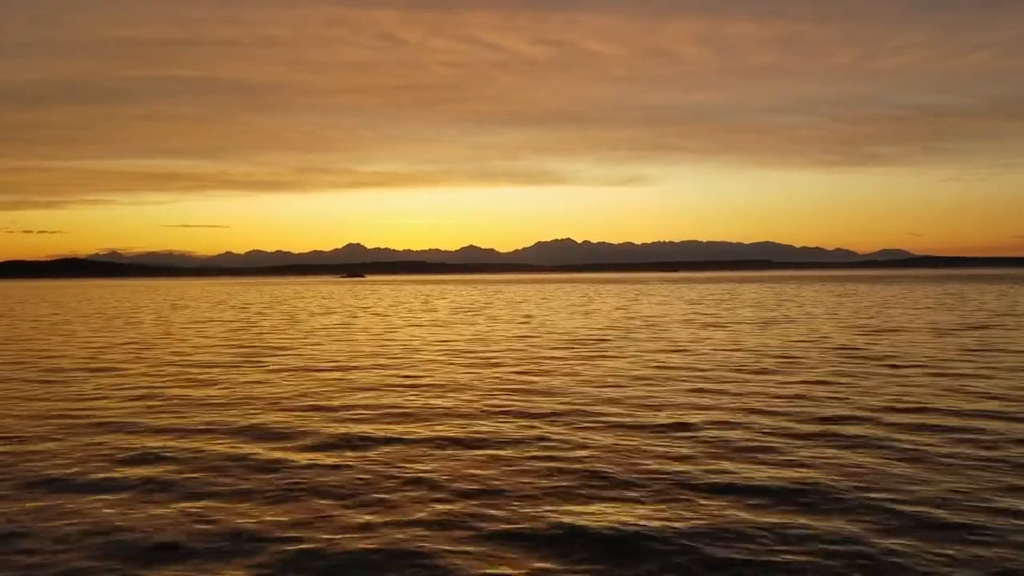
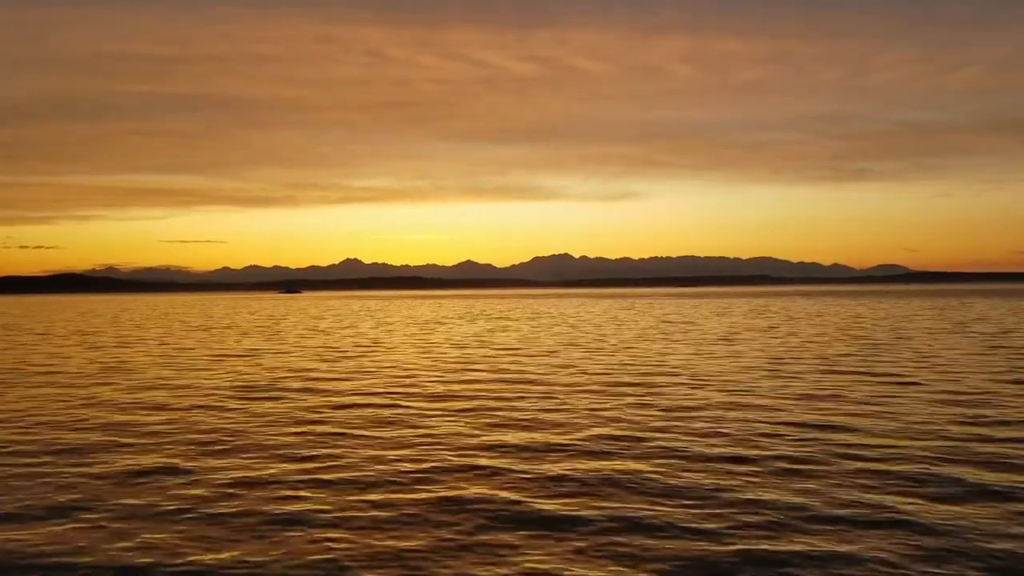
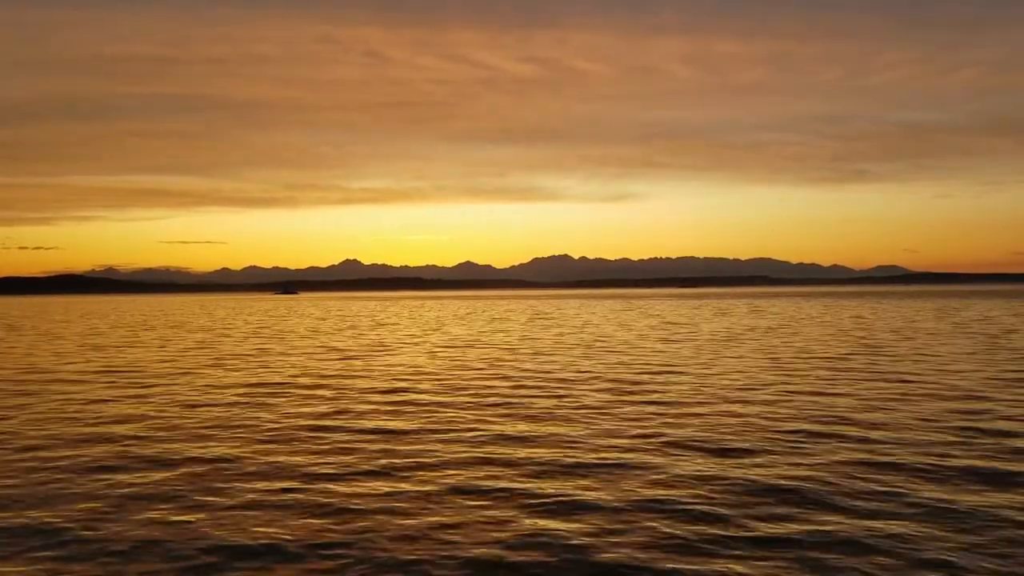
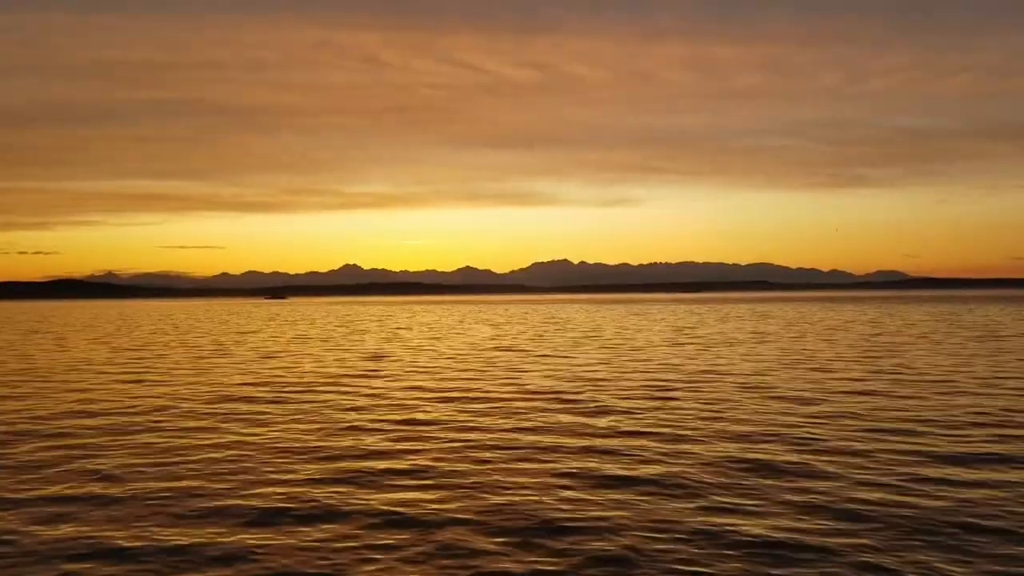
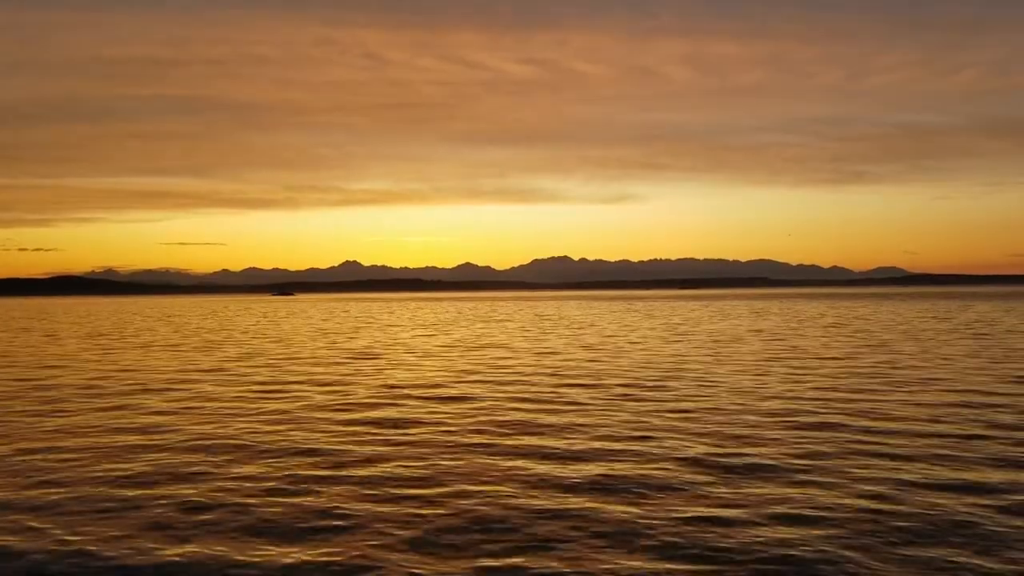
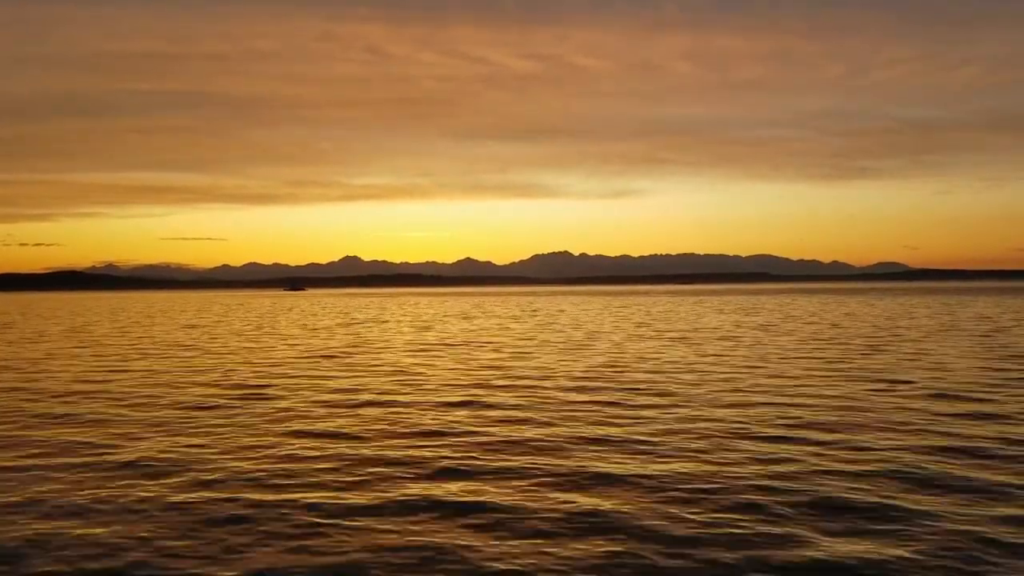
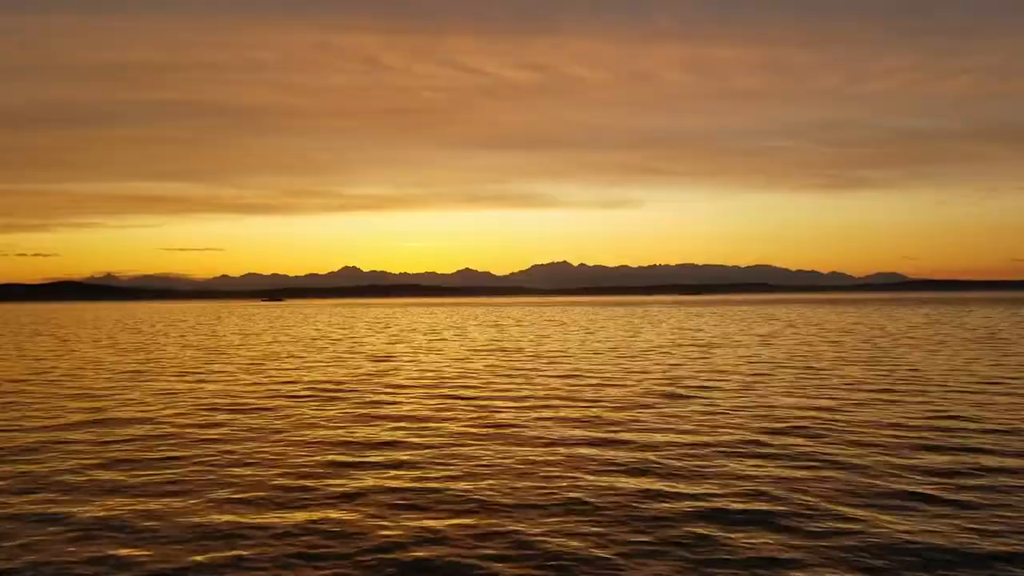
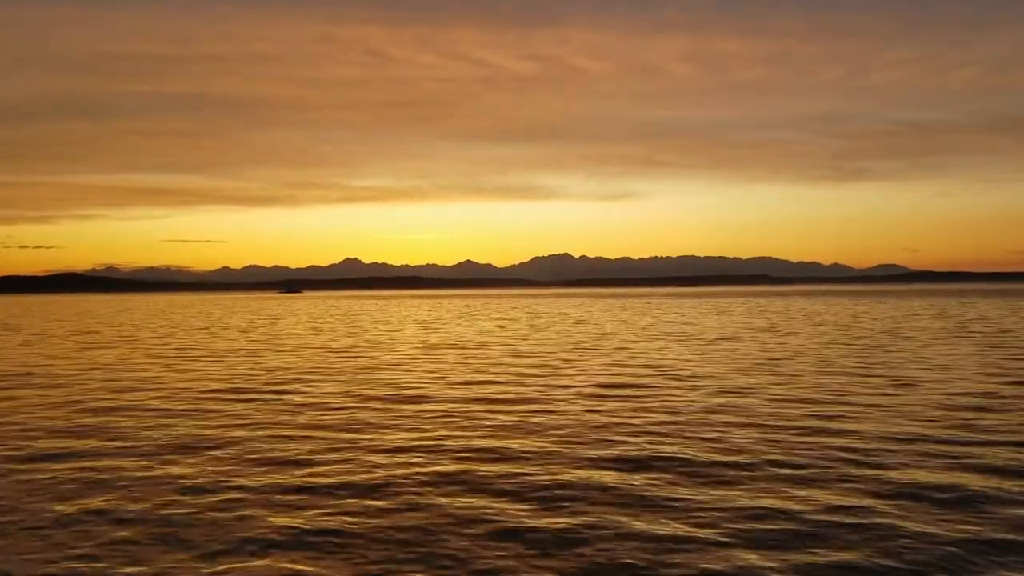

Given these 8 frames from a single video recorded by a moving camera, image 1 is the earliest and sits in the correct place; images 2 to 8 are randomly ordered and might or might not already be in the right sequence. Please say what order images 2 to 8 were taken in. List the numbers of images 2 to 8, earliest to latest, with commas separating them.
7, 4, 5, 3, 2, 8, 6
